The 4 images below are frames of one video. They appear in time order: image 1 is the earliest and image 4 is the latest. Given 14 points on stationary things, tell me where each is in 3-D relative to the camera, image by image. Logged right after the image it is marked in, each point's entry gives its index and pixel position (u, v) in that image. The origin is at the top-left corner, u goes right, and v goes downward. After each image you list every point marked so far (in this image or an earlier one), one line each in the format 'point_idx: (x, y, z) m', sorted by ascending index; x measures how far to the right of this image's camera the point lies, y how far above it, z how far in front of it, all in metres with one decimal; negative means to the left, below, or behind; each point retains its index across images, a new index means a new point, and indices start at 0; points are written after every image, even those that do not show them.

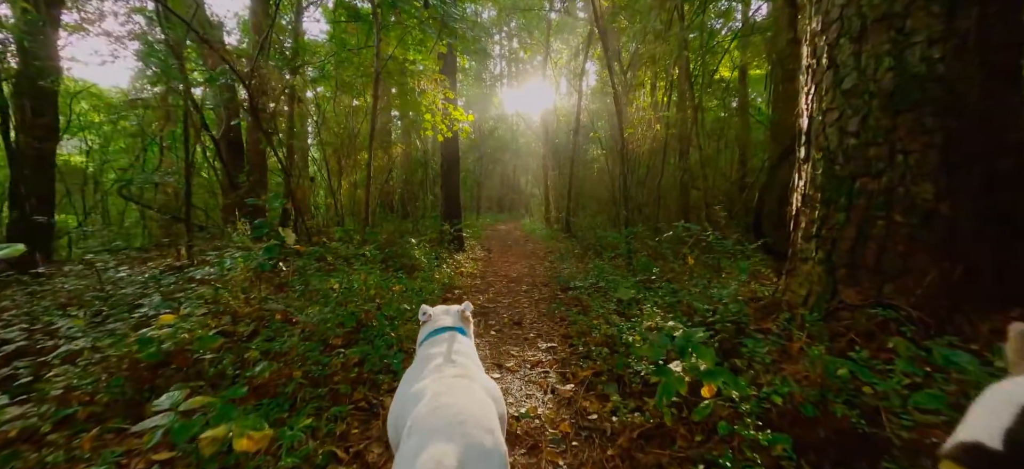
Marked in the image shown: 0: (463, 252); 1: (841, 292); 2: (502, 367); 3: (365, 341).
0: (-1.3, -0.5, +10.5) m
1: (+2.2, -0.4, +2.6) m
2: (-0.1, -1.2, +3.6) m
3: (-1.3, -1.0, +3.6) m
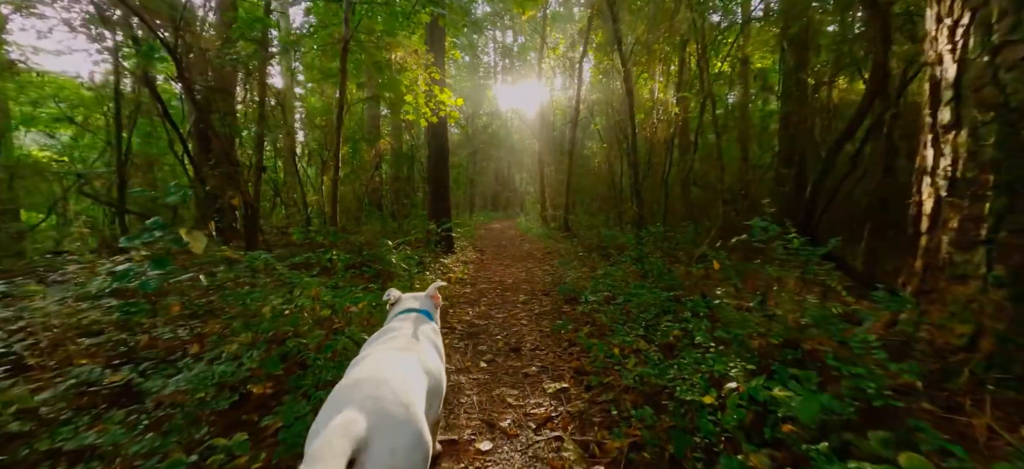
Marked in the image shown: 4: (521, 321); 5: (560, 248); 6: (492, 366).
0: (-1.4, -0.5, +9.4) m
1: (+2.2, -0.4, +1.6) m
2: (-0.1, -1.2, +2.6) m
3: (-1.4, -1.0, +2.5) m
4: (+0.1, -1.1, +4.8) m
5: (+1.3, -0.4, +10.9) m
6: (-0.2, -1.2, +3.4) m
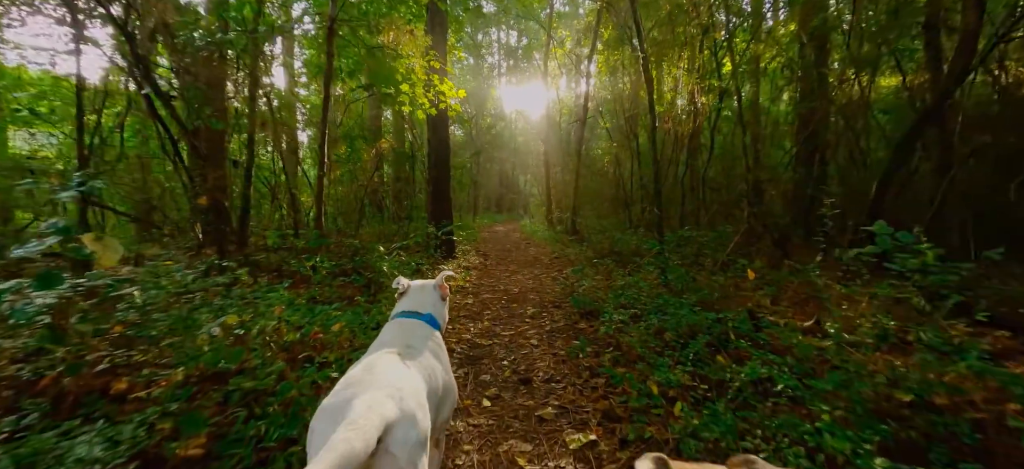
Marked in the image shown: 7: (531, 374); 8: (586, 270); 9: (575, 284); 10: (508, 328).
0: (-1.3, -0.5, +8.8) m
1: (+2.2, -0.4, +0.9) m
2: (0.0, -1.3, +1.9) m
3: (-1.3, -1.0, +1.9) m
4: (+0.2, -1.1, +4.1) m
5: (+1.5, -0.5, +10.2) m
6: (-0.1, -1.2, +2.7) m
7: (+0.2, -1.1, +3.3) m
8: (+1.4, -0.7, +7.5) m
9: (+1.0, -0.8, +6.4) m
10: (0.0, -1.1, +4.6) m
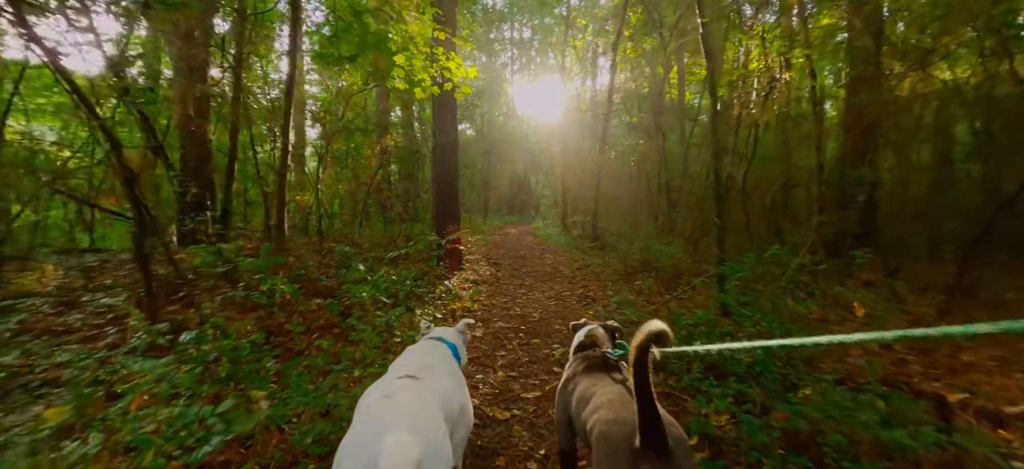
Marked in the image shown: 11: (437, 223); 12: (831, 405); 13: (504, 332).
0: (-1.0, -0.7, +7.6) m
1: (+2.3, -0.6, -0.4) m
2: (+0.1, -1.4, +0.7) m
3: (-1.1, -1.2, +0.6) m
4: (+0.4, -1.3, +2.8) m
5: (+1.8, -0.6, +8.9) m
6: (+0.1, -1.4, +1.5) m
7: (+0.3, -1.3, +2.0) m
8: (+1.7, -0.8, +6.2) m
9: (+1.3, -1.0, +5.1) m
10: (+0.2, -1.2, +3.3) m
11: (-1.6, +0.3, +8.2) m
12: (+1.9, -0.9, +2.2) m
13: (-0.1, -1.1, +4.6) m
